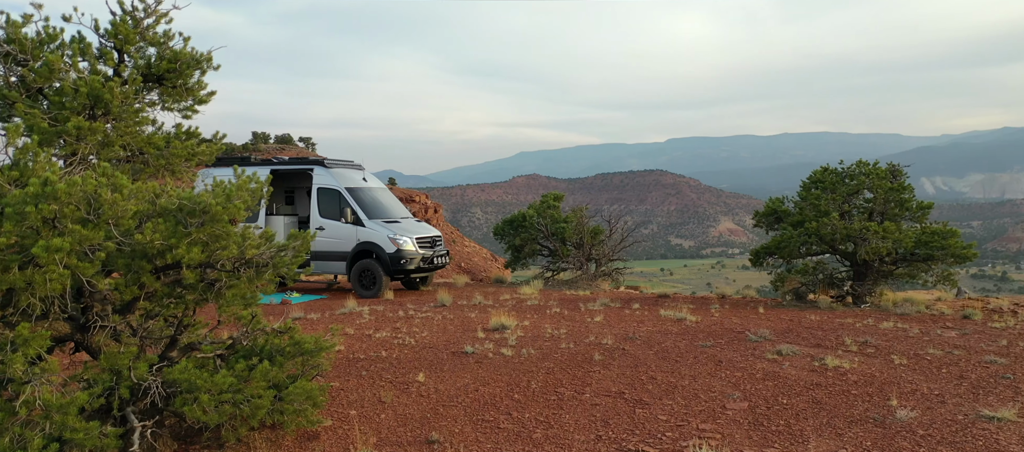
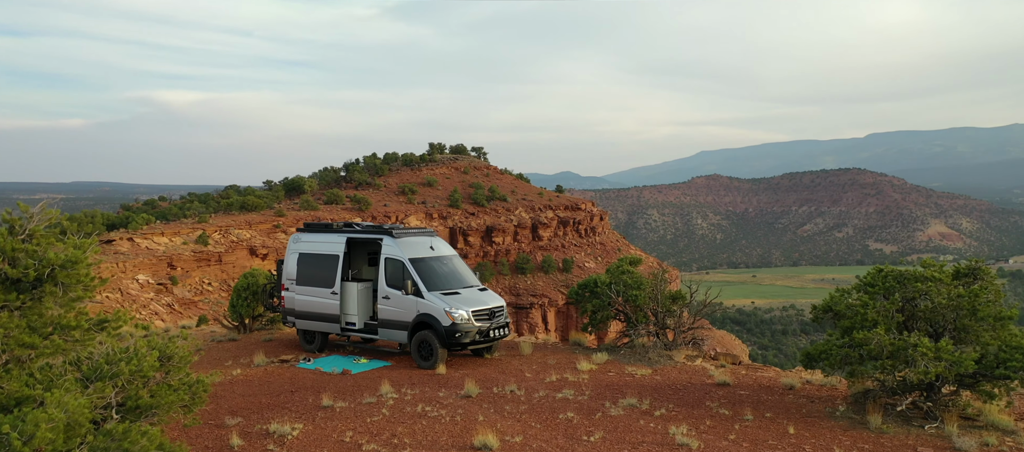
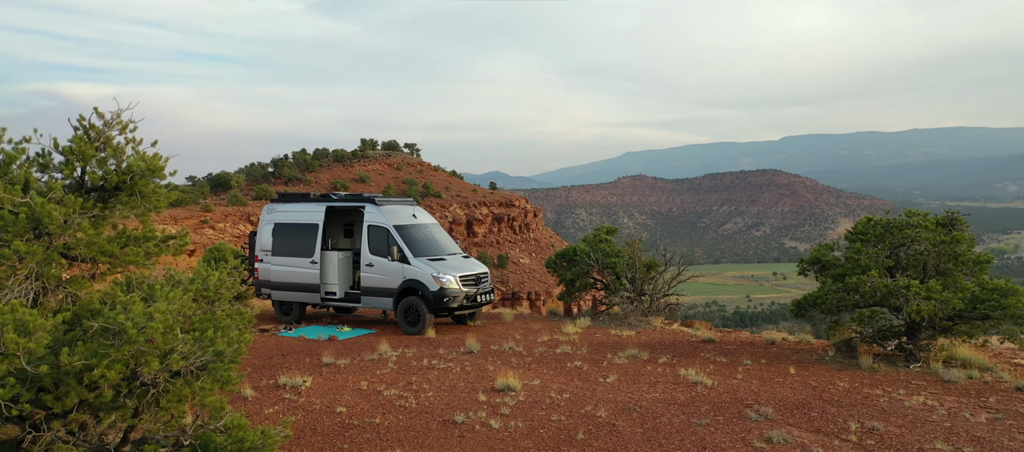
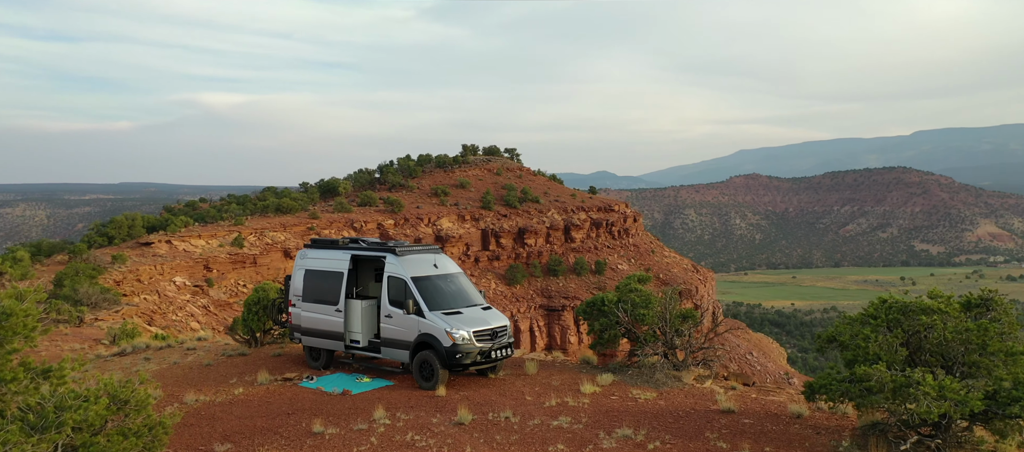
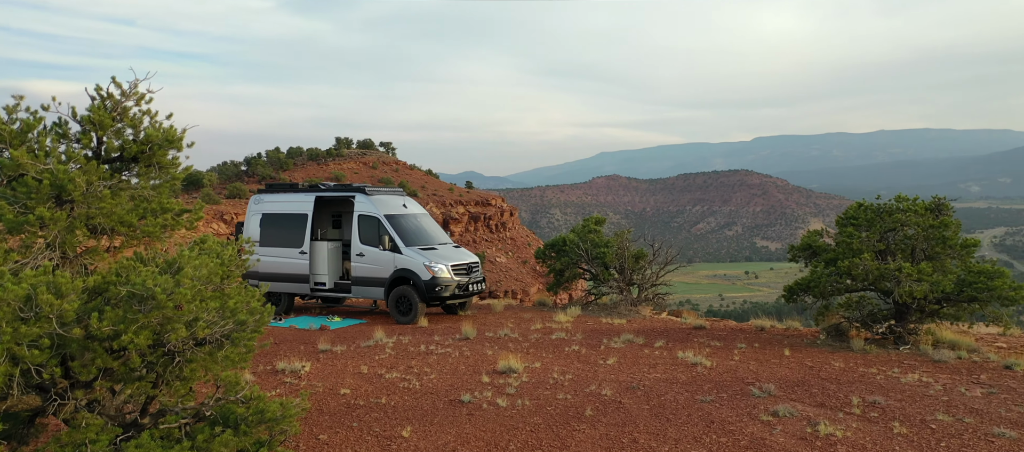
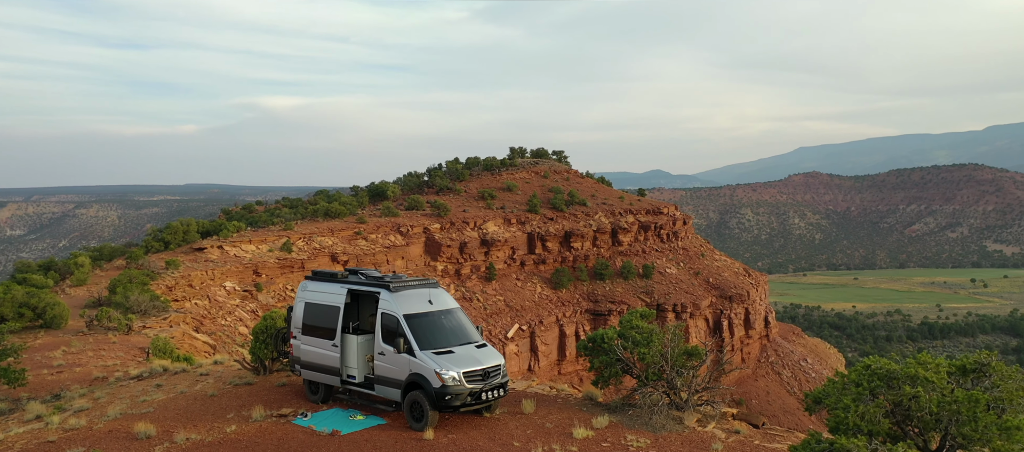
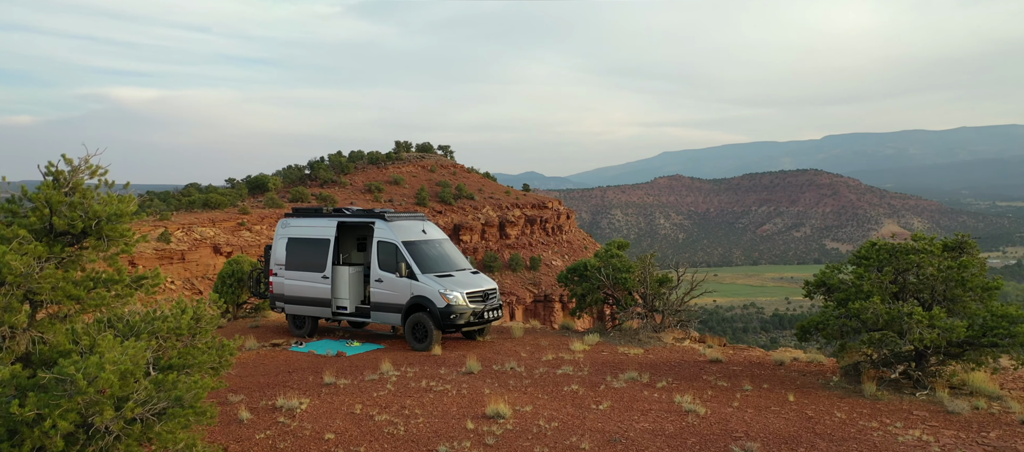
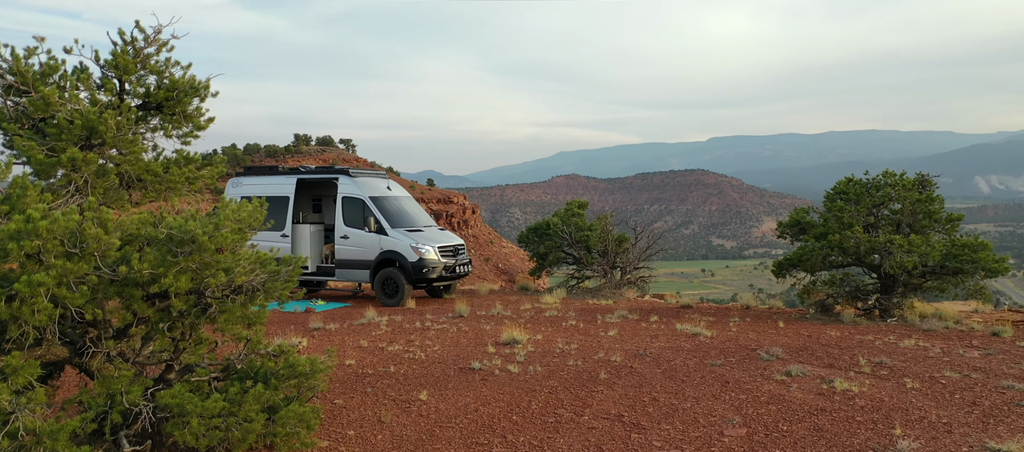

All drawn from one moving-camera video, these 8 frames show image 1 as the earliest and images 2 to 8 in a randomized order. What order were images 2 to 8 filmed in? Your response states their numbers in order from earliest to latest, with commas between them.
8, 5, 3, 7, 2, 4, 6
